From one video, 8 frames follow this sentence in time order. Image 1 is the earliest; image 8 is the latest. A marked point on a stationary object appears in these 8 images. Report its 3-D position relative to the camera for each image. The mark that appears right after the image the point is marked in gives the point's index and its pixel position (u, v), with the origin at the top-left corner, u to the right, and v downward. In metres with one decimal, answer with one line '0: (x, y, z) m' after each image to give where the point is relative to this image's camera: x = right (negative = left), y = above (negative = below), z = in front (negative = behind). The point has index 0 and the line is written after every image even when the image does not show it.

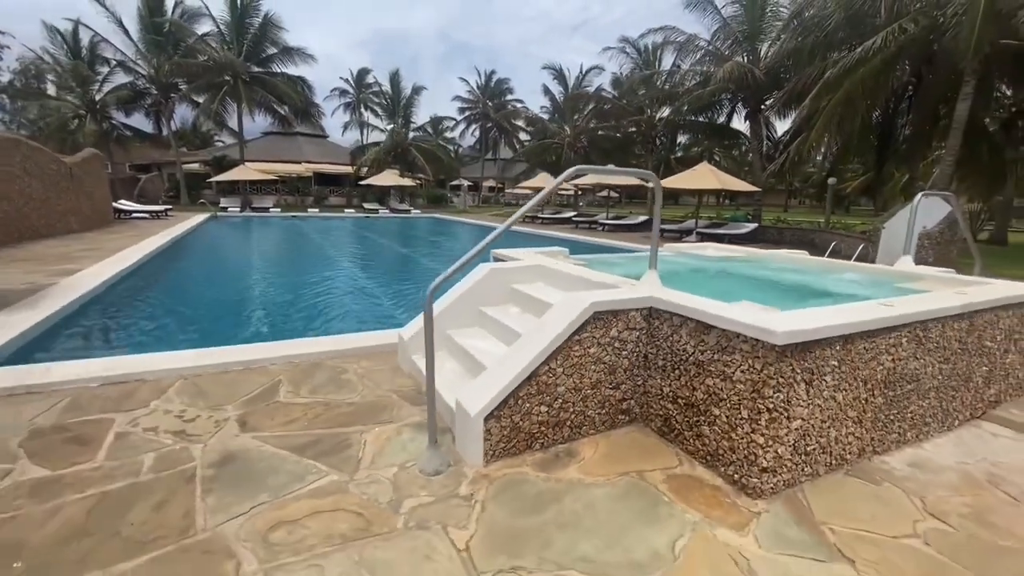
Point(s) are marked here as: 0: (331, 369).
0: (-1.6, -0.7, +4.2) m
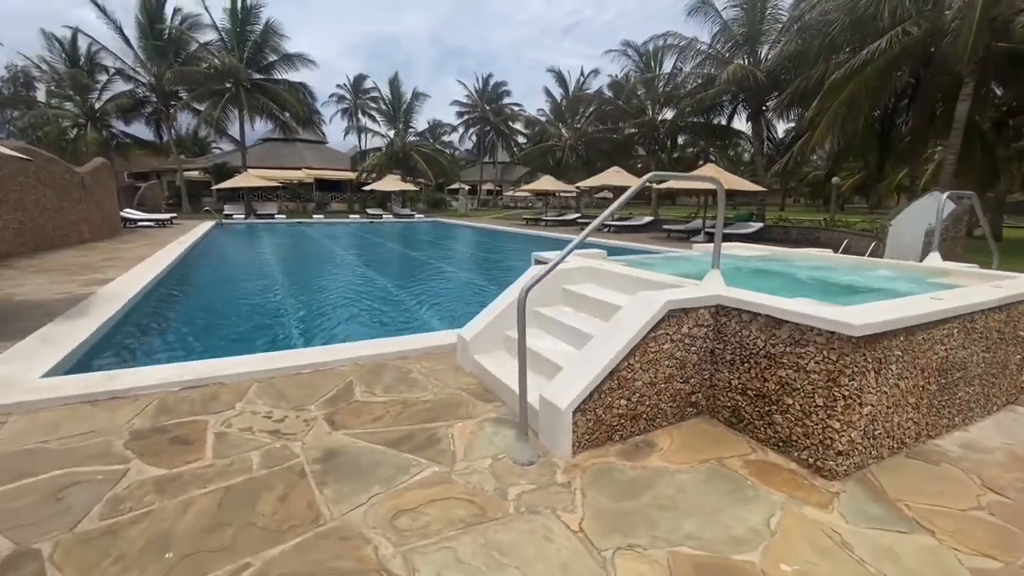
0: (-1.0, -0.7, +4.4) m
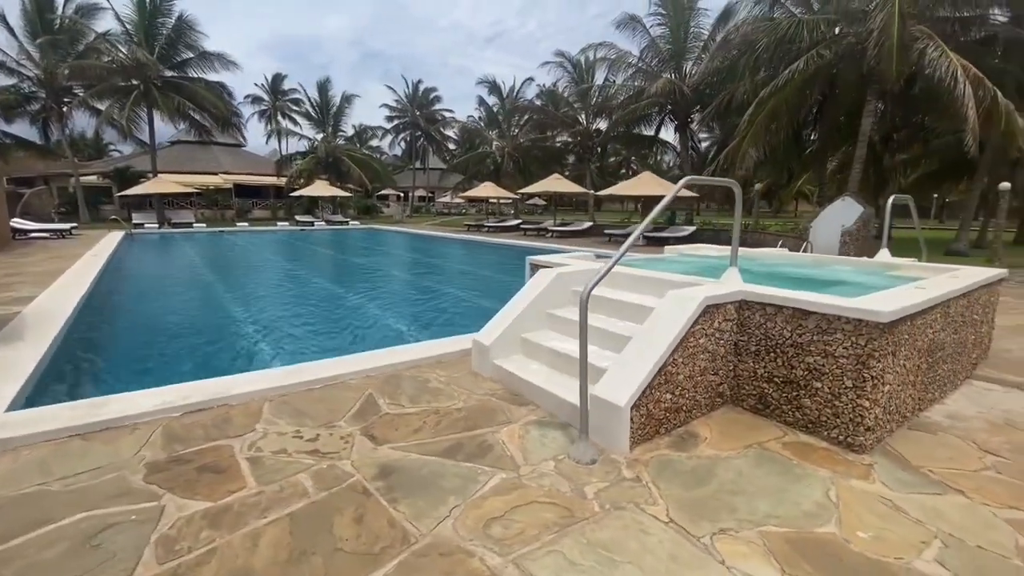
0: (-0.9, -0.8, +4.2) m
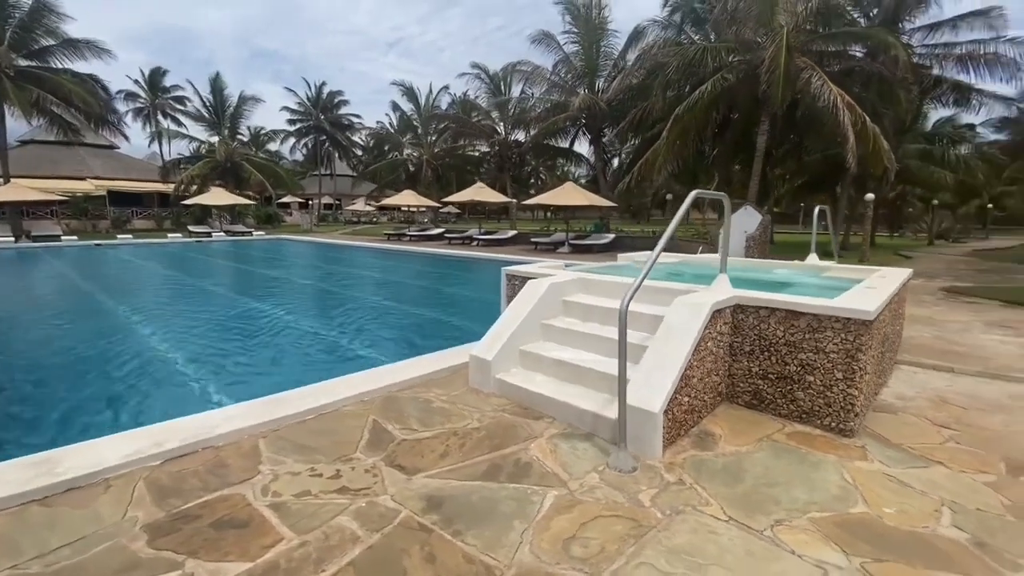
0: (-0.8, -0.9, +4.0) m
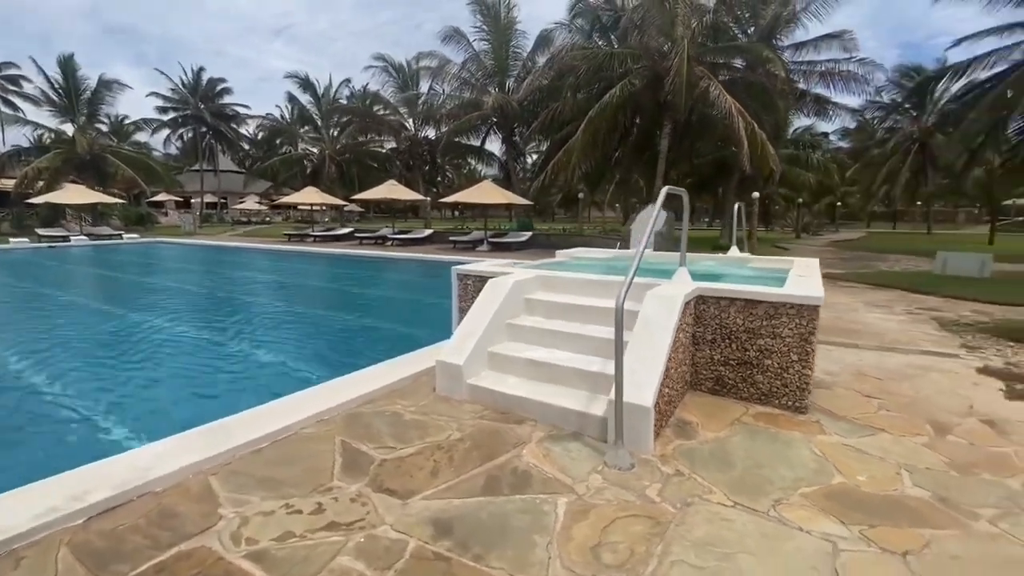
0: (-1.0, -1.0, +3.7) m
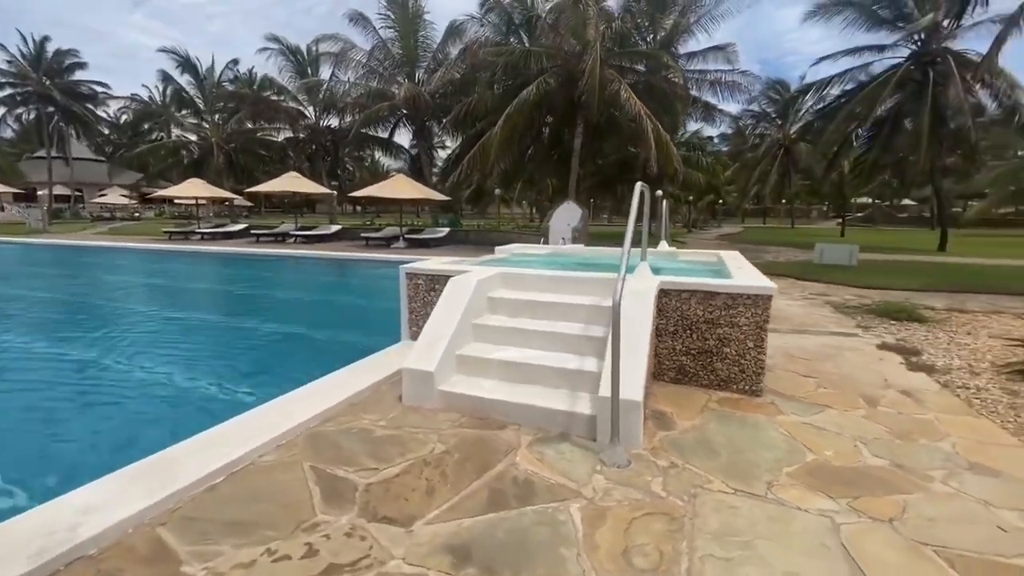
0: (-1.1, -1.0, +3.3) m
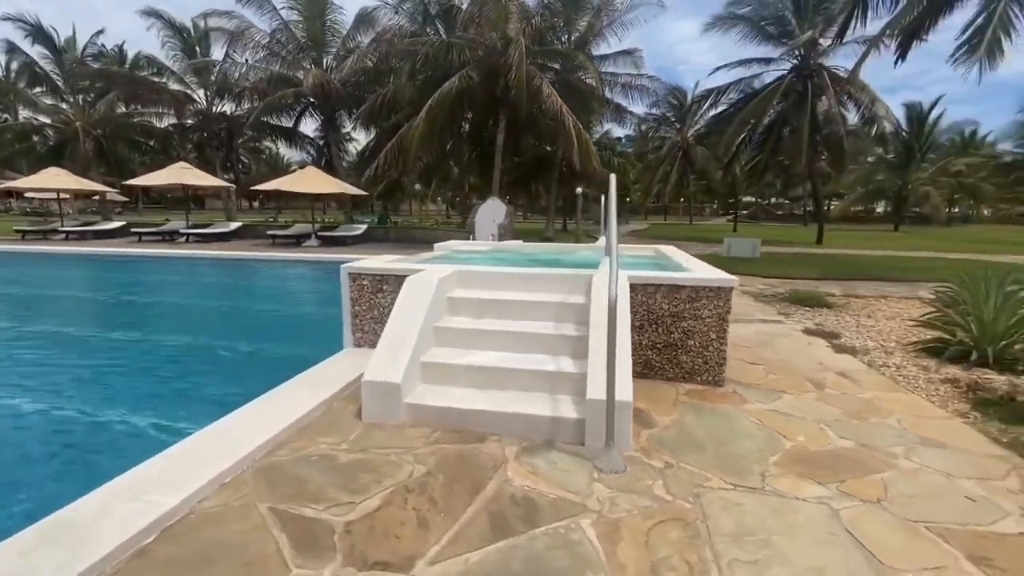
0: (-1.2, -1.0, +2.8) m
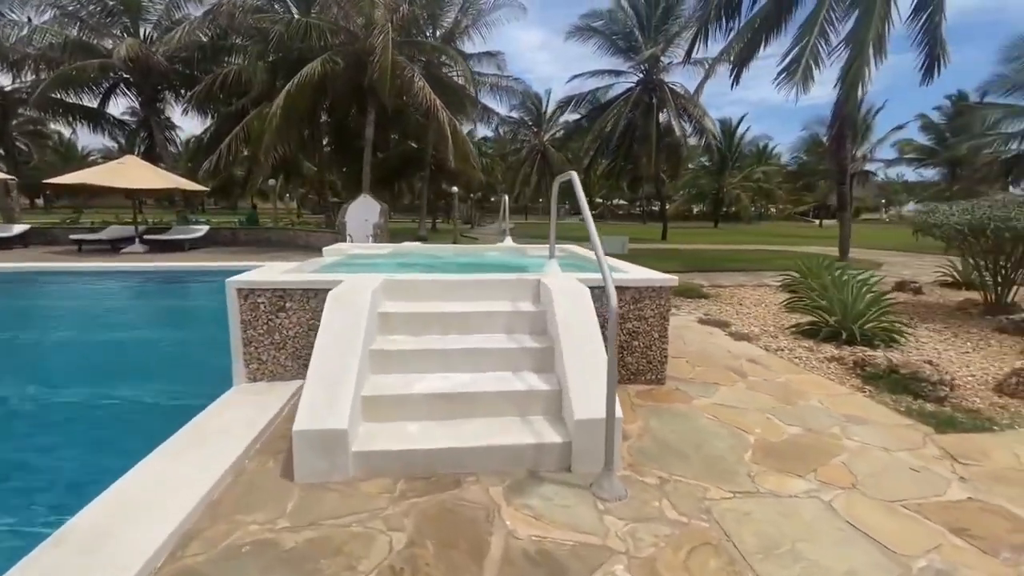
0: (-1.2, -1.1, +2.0) m
